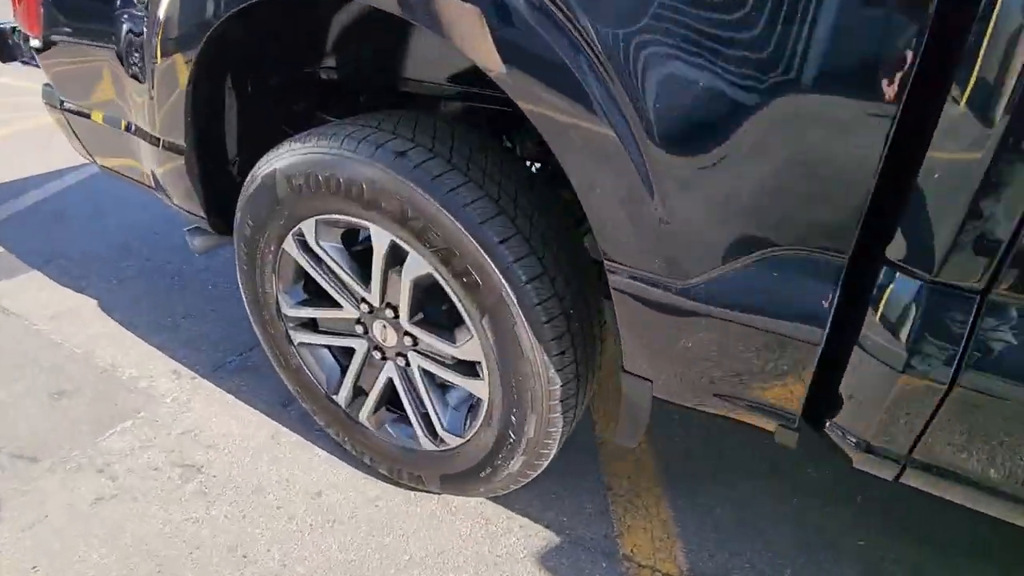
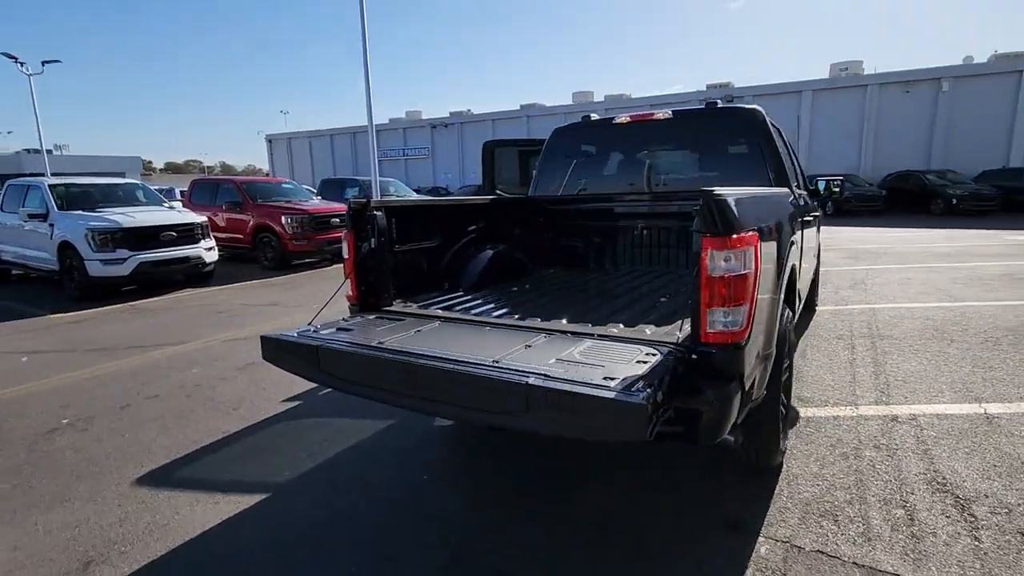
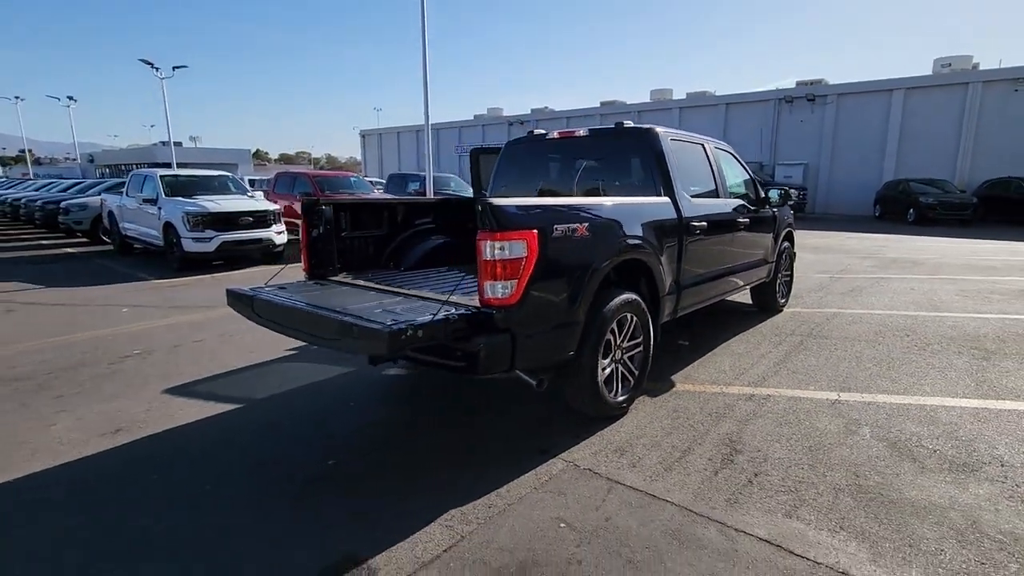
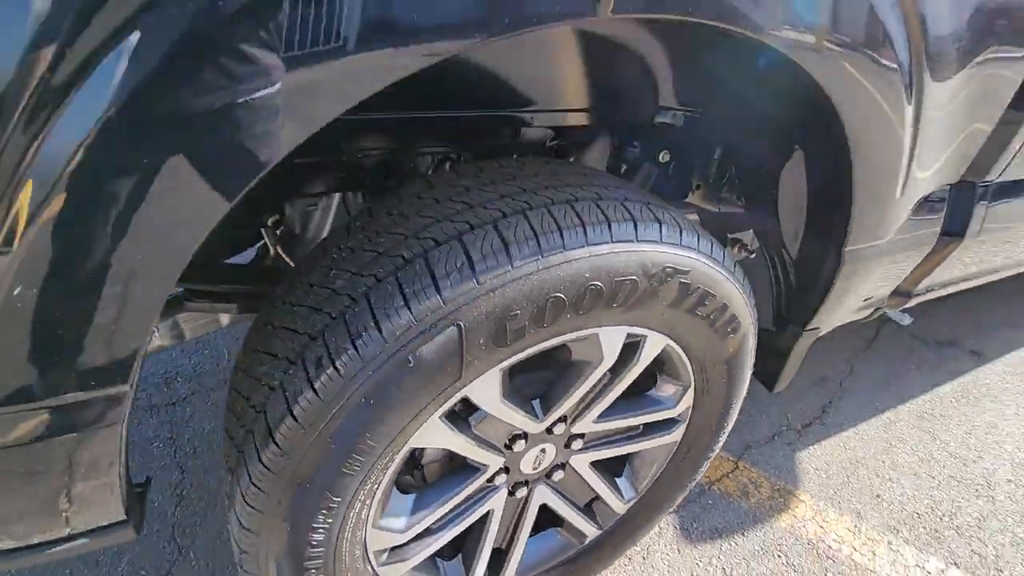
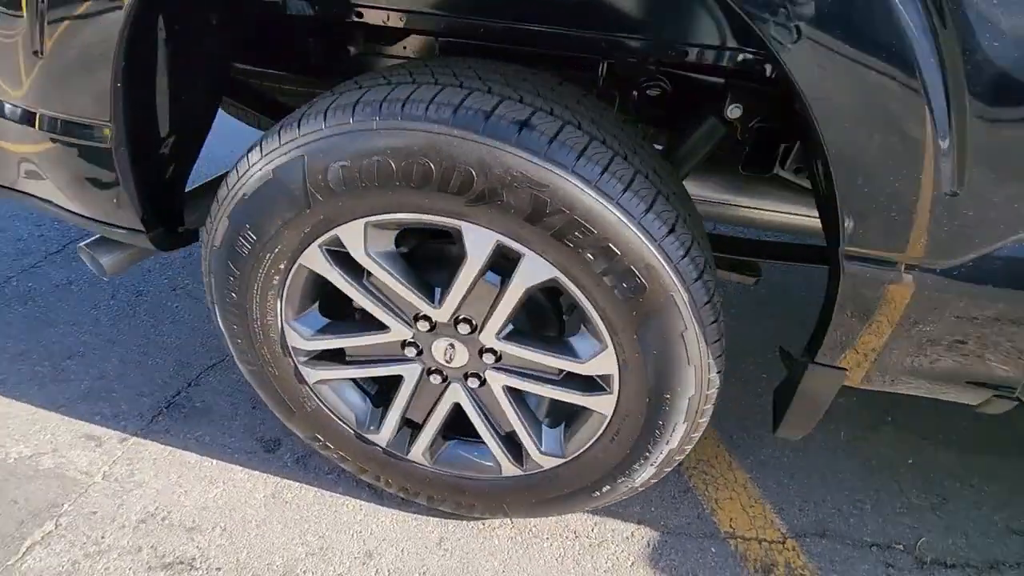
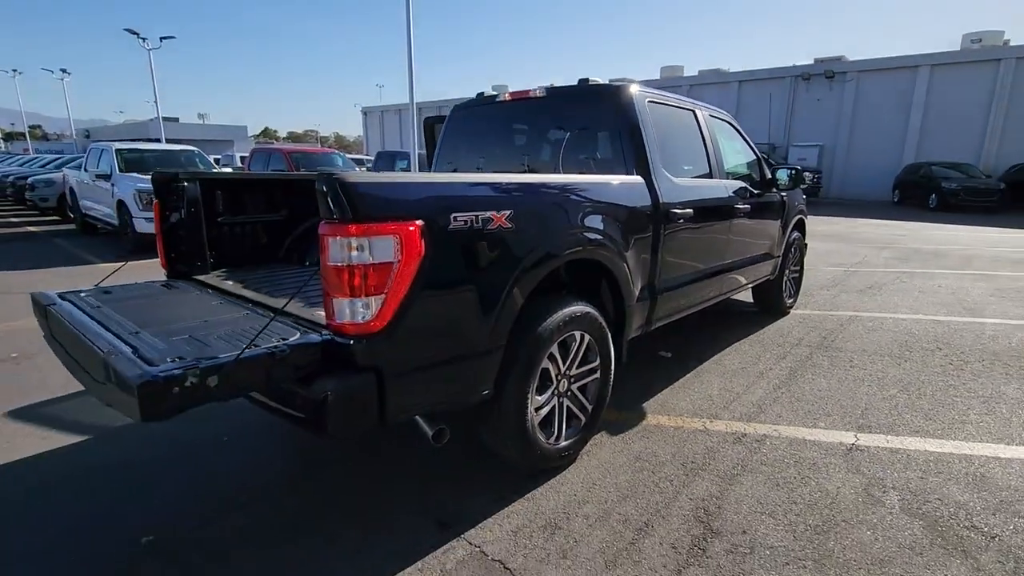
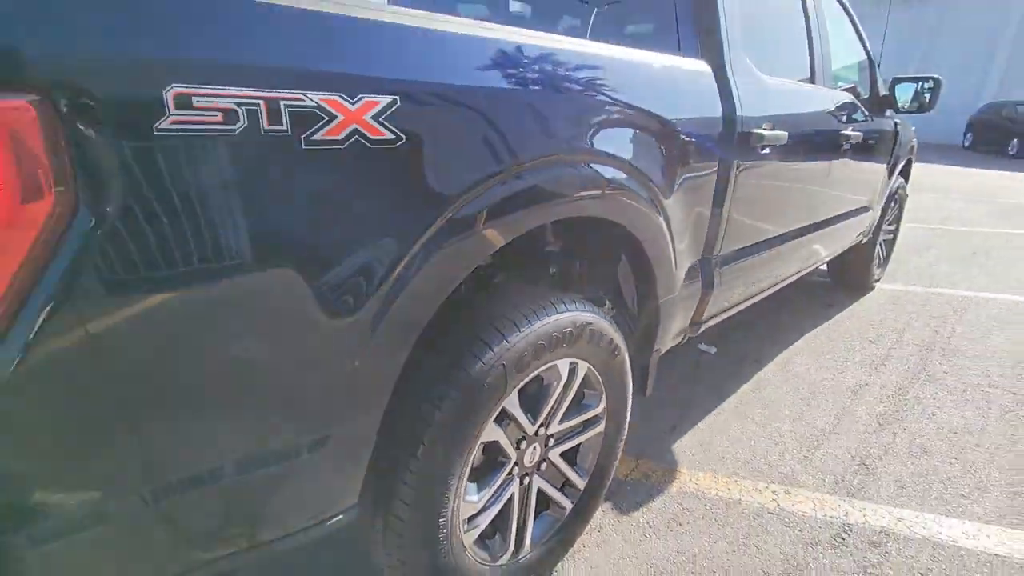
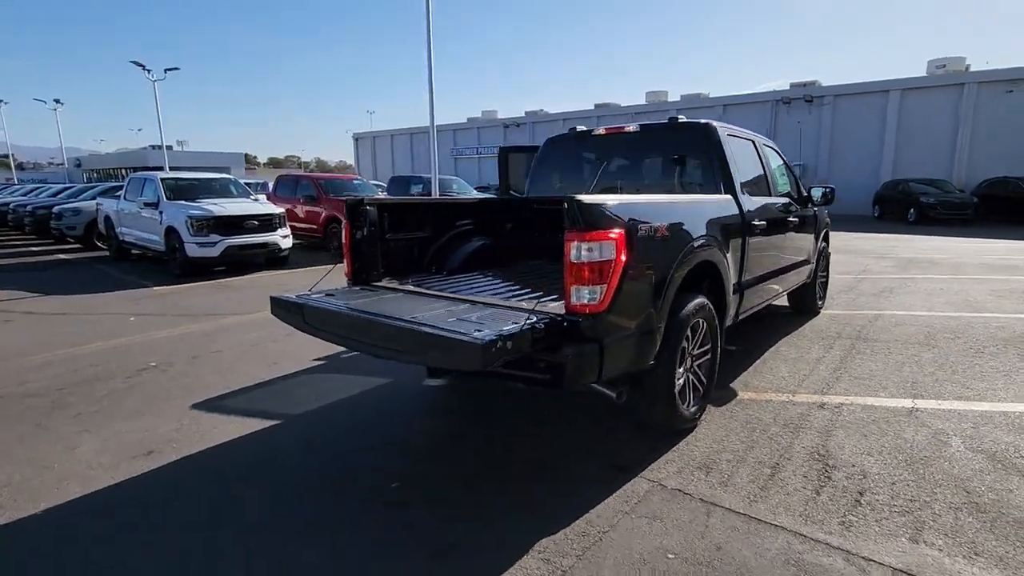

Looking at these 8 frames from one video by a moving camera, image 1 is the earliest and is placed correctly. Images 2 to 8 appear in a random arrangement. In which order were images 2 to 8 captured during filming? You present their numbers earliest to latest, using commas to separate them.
5, 4, 7, 6, 3, 8, 2
